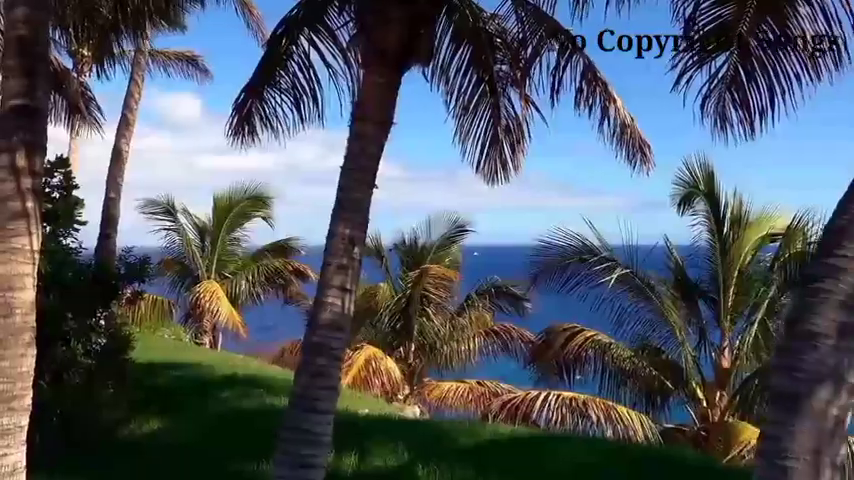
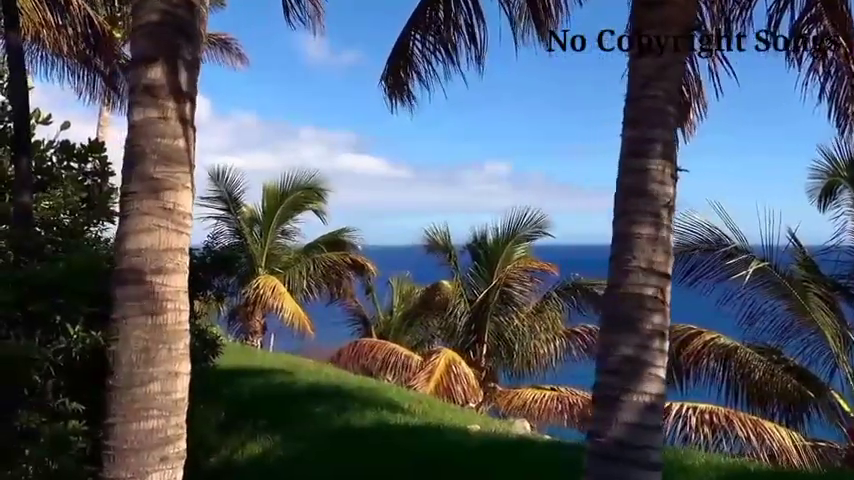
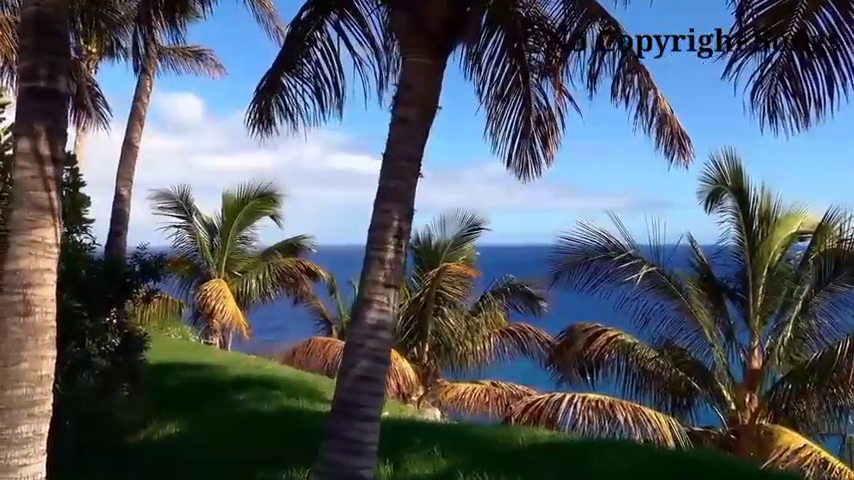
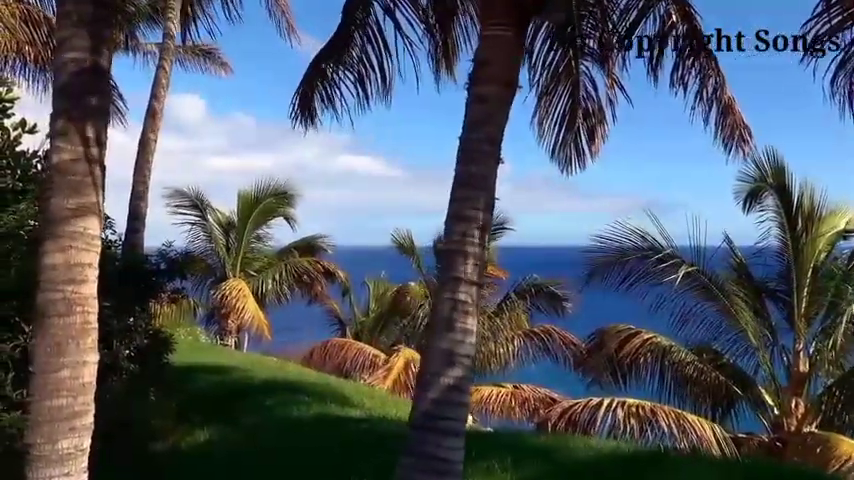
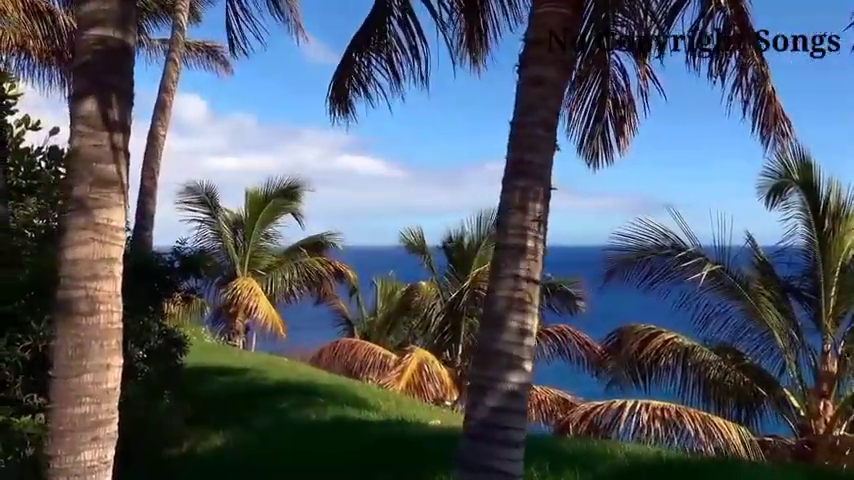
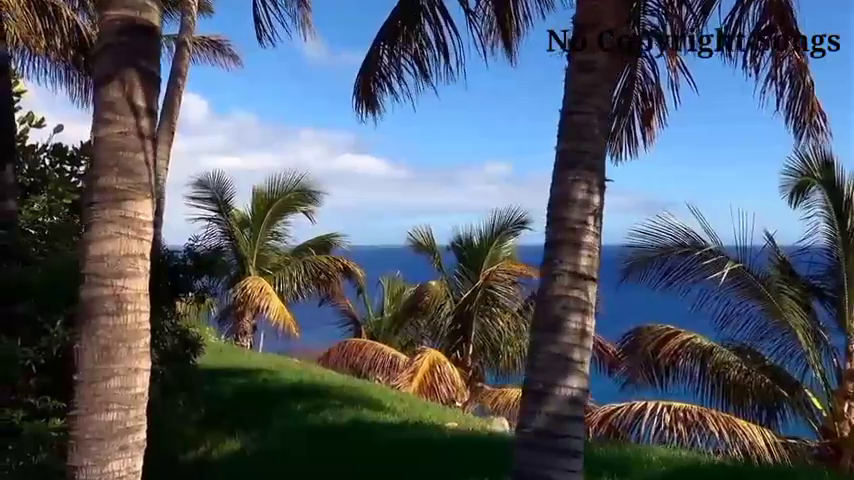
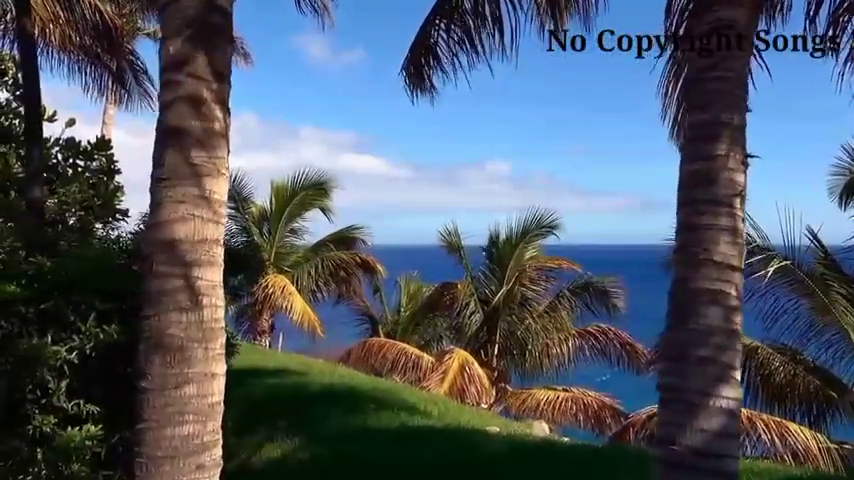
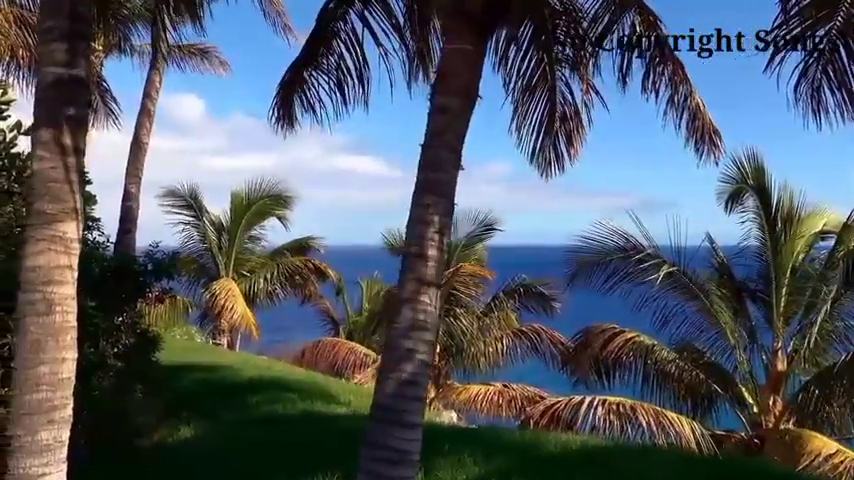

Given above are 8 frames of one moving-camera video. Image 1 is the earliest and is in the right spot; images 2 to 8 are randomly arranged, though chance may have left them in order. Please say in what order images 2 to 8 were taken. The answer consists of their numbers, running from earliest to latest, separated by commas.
3, 8, 4, 5, 6, 2, 7
